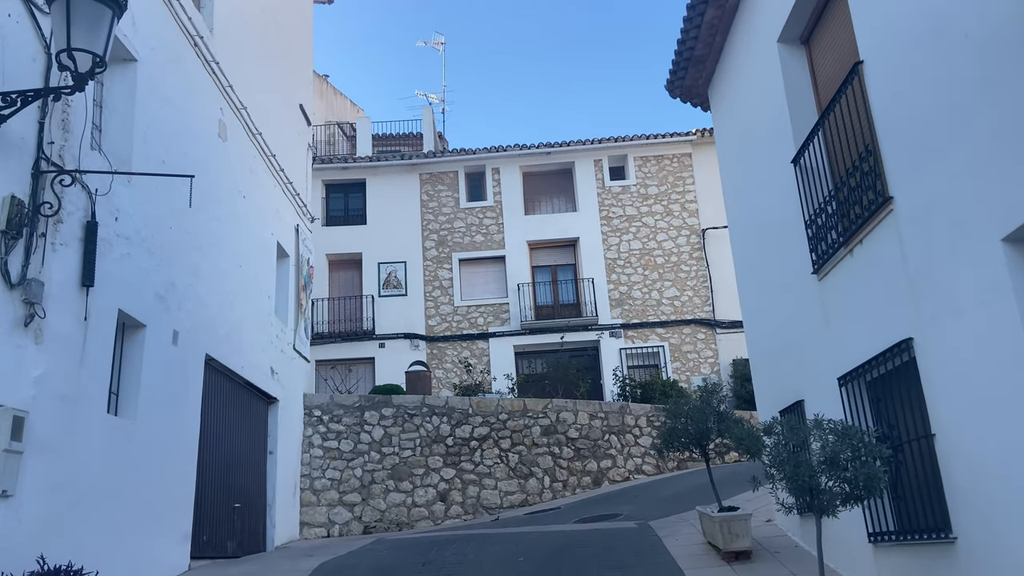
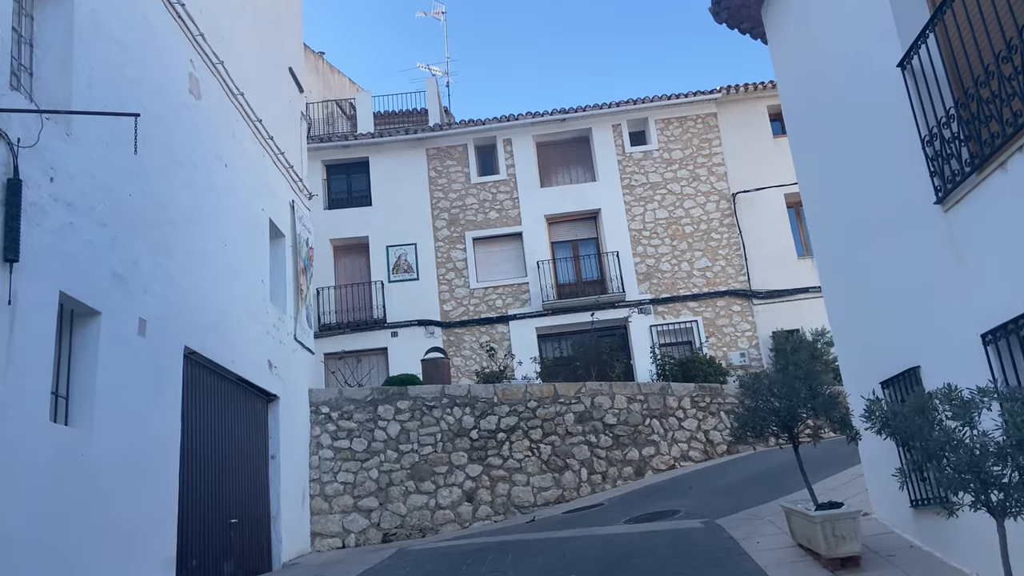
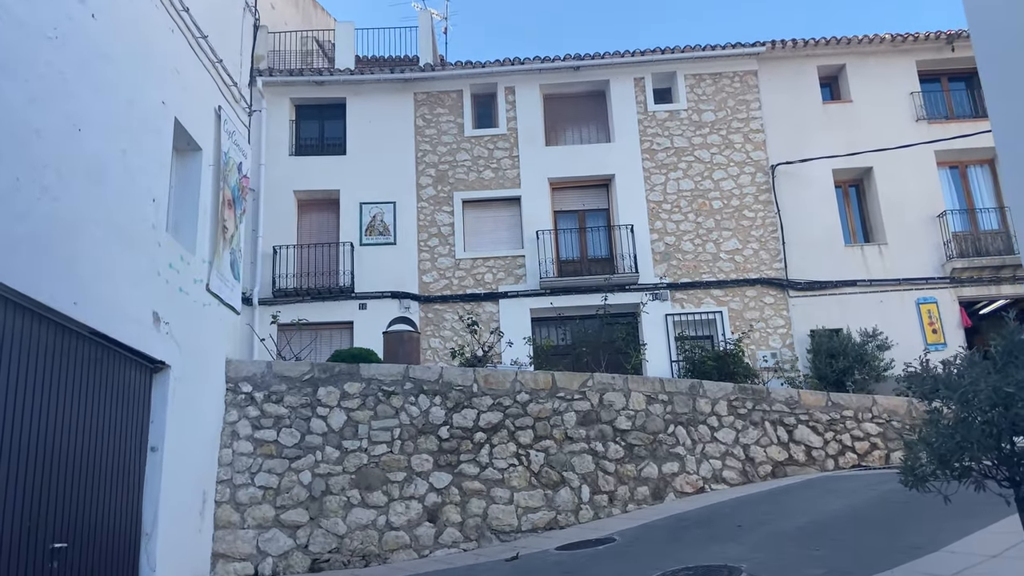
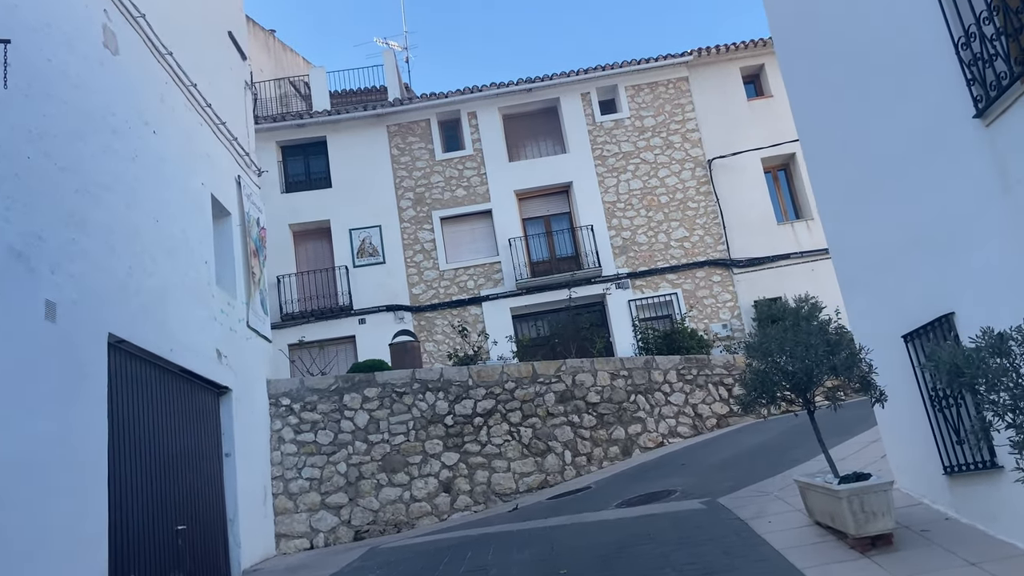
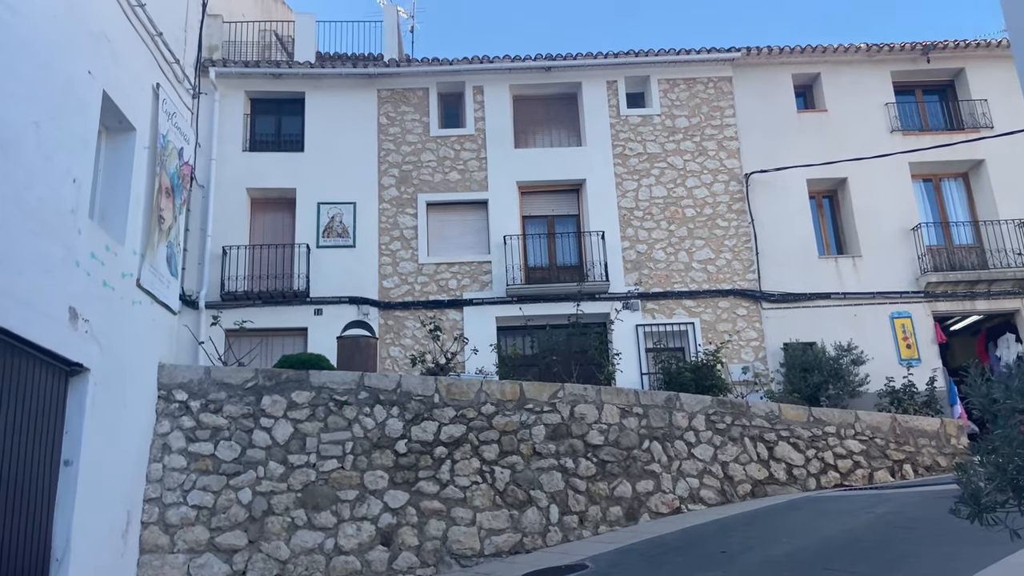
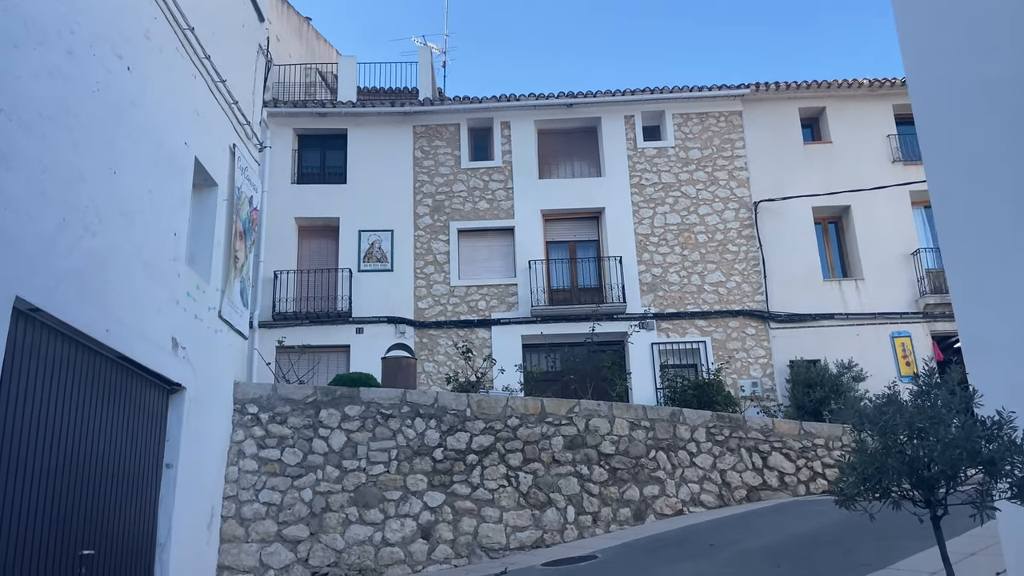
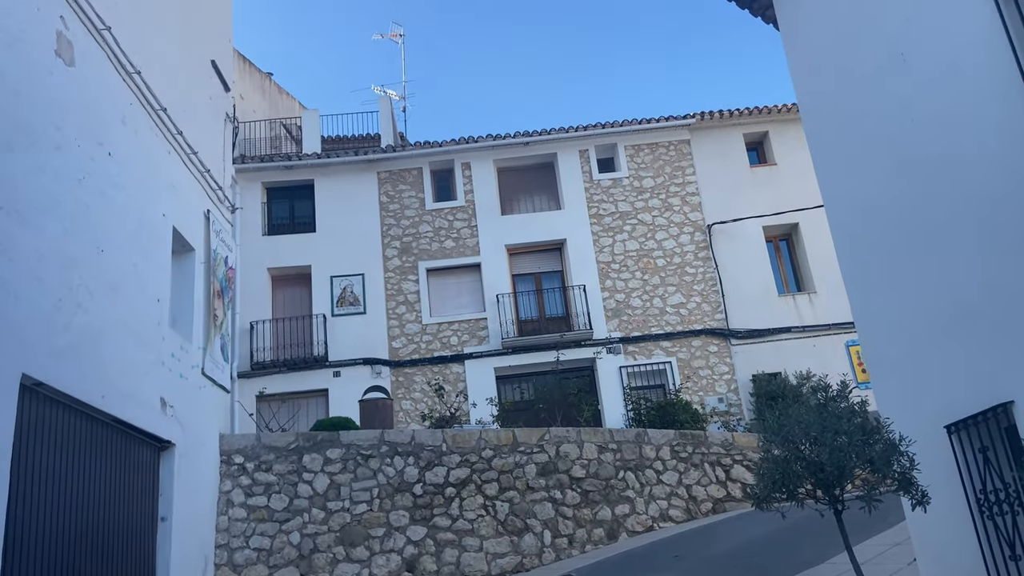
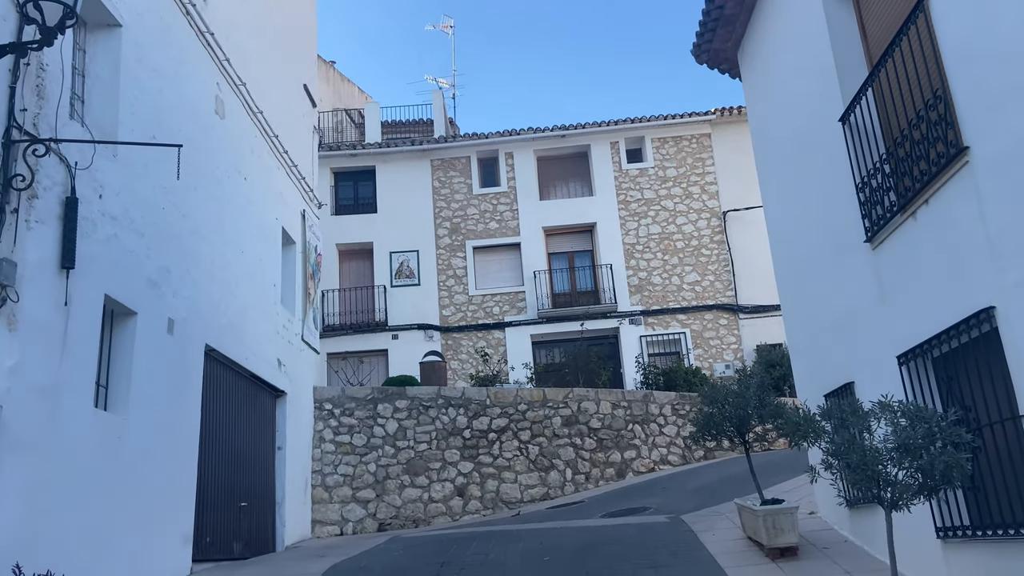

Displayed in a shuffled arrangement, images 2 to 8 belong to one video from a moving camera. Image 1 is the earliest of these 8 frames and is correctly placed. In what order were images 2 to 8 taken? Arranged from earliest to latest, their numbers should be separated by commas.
8, 2, 4, 7, 6, 3, 5
